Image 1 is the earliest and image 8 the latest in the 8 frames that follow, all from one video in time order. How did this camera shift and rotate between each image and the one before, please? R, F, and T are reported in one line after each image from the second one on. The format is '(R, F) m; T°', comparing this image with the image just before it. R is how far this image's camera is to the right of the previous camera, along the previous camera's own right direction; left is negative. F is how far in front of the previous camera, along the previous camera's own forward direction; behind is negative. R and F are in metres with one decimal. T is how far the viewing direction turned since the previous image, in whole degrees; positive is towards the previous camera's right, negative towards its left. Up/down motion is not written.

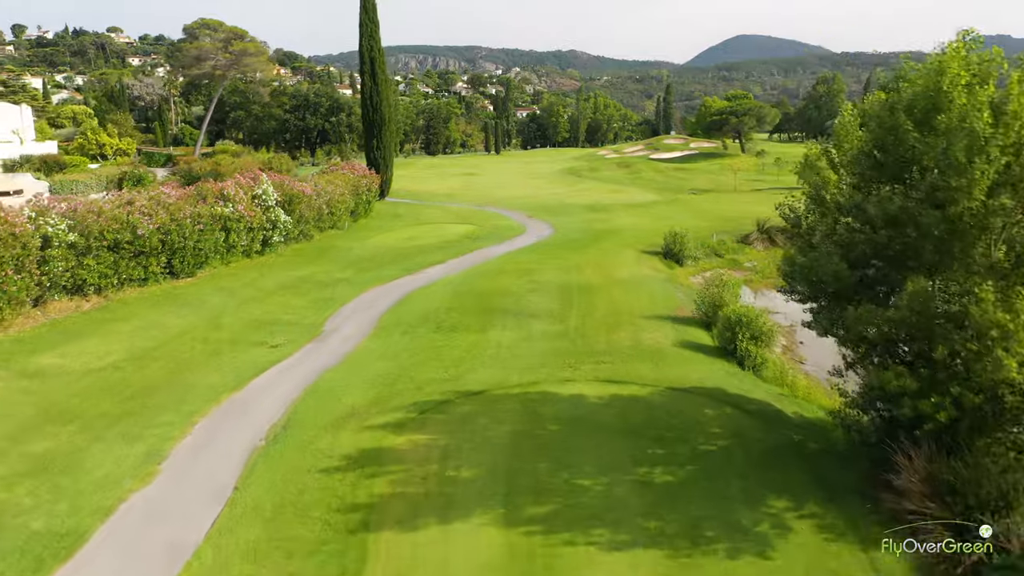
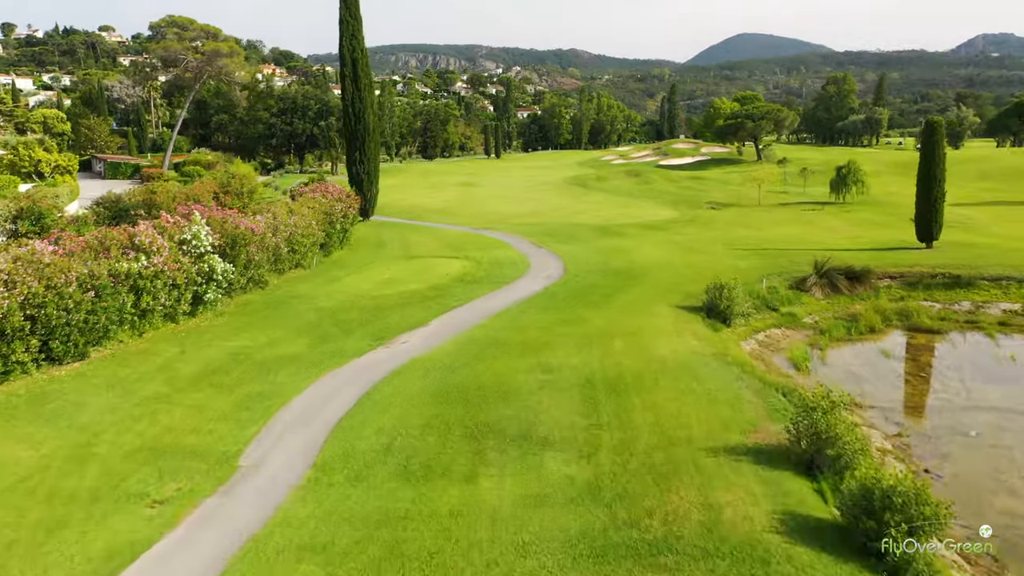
(0.0, +5.4) m; 0°
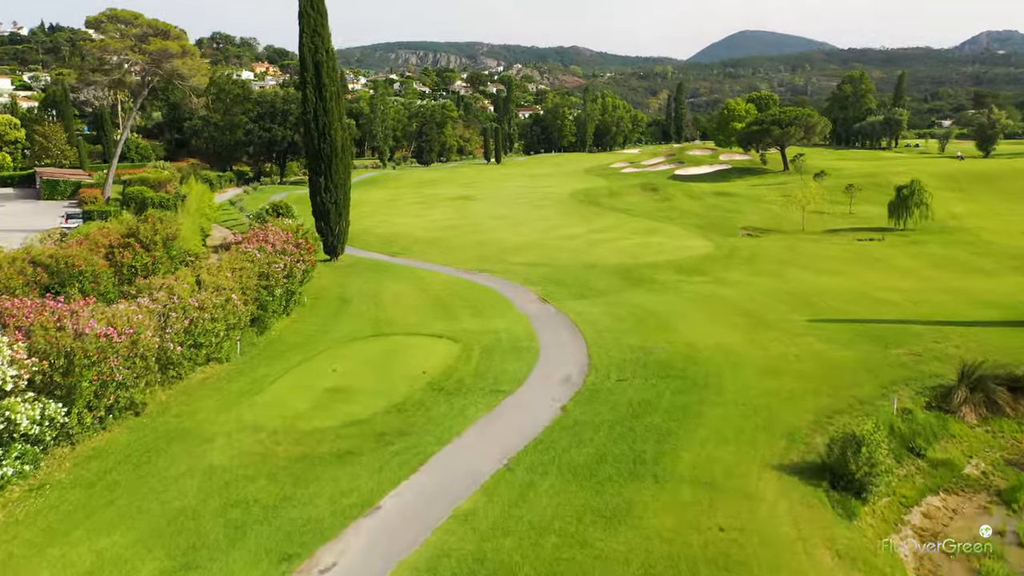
(0.0, +7.7) m; 0°
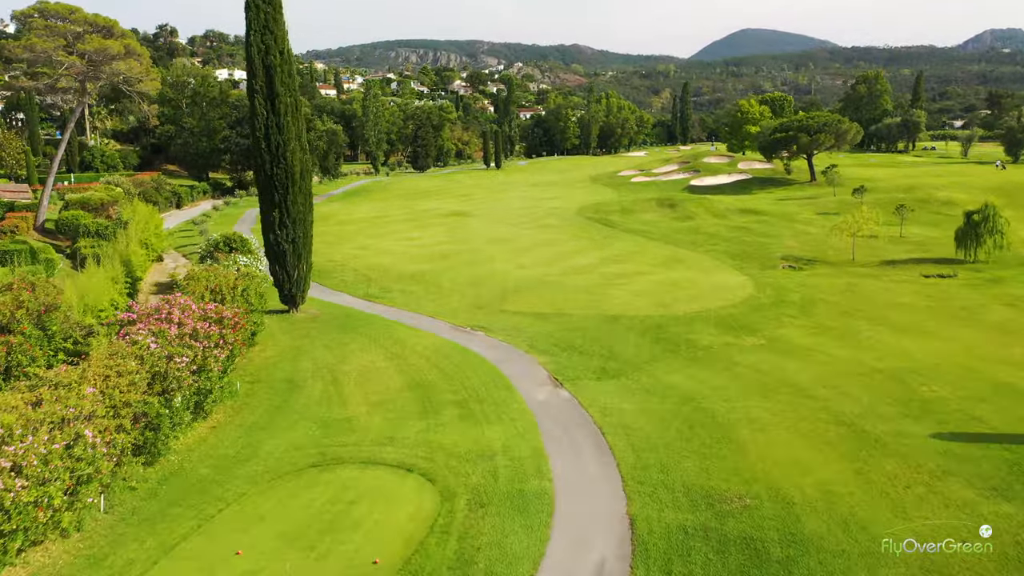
(0.0, +6.5) m; 0°
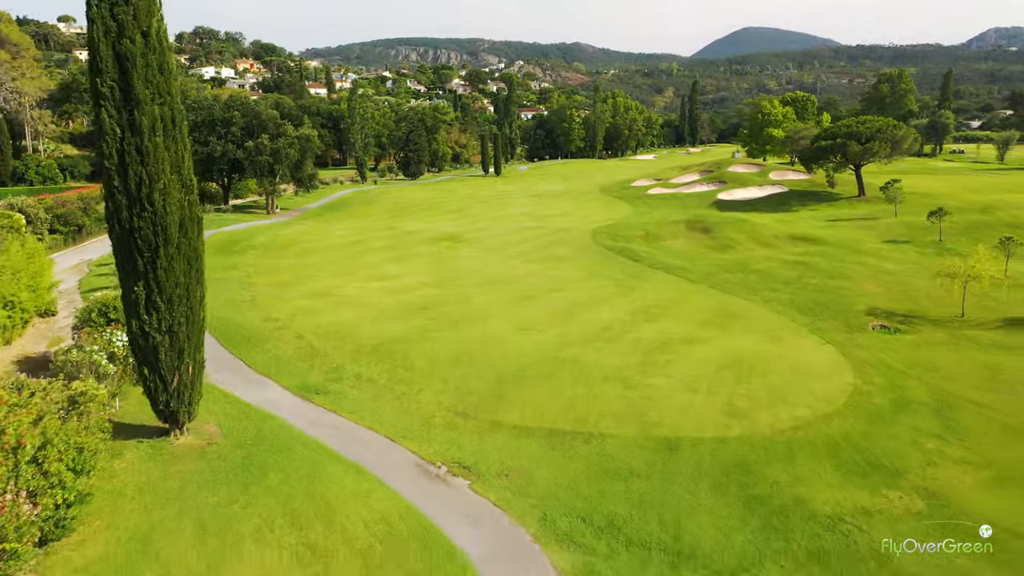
(0.0, +9.5) m; 0°
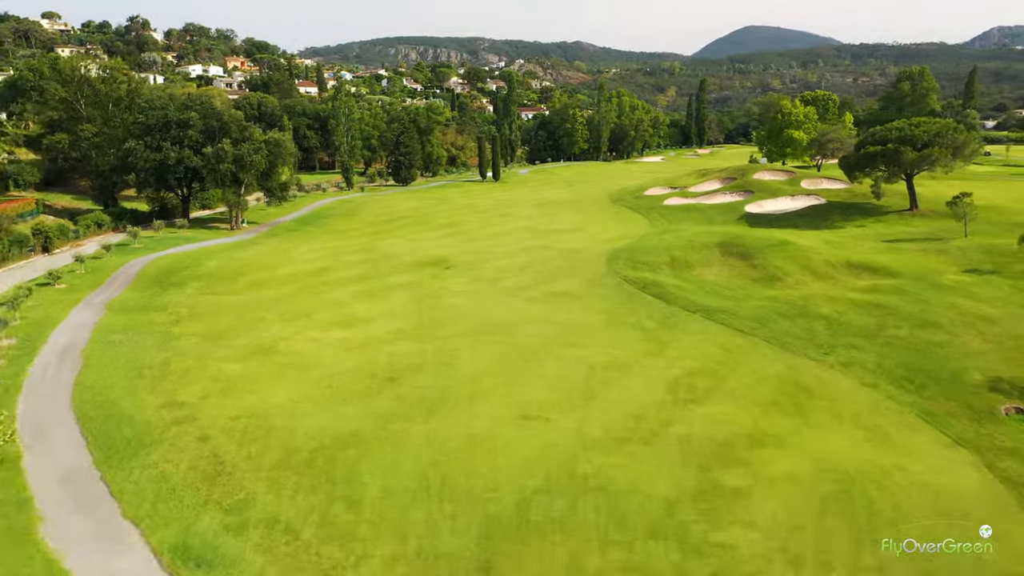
(+0.1, +7.9) m; 0°
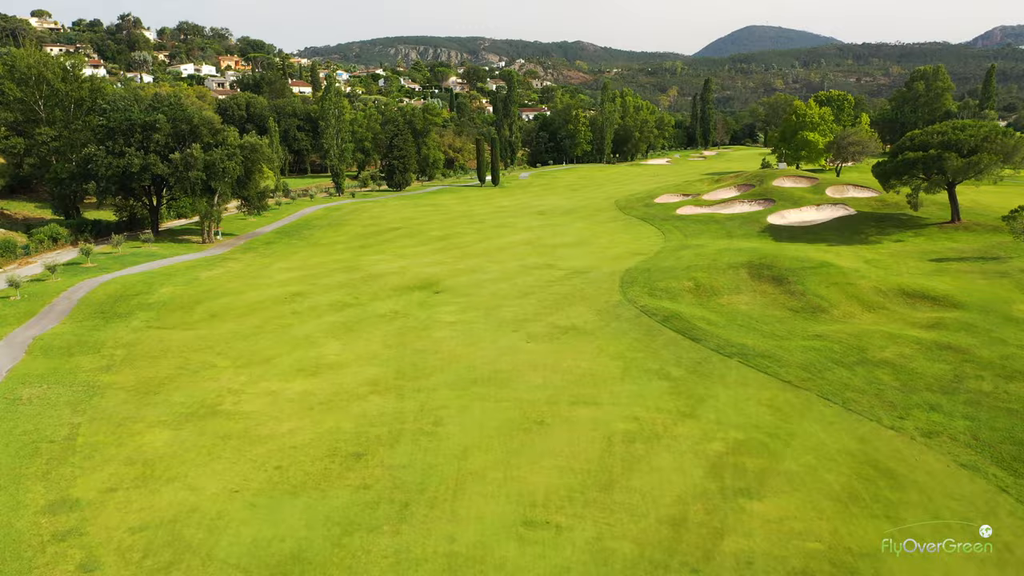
(0.0, +5.0) m; 0°
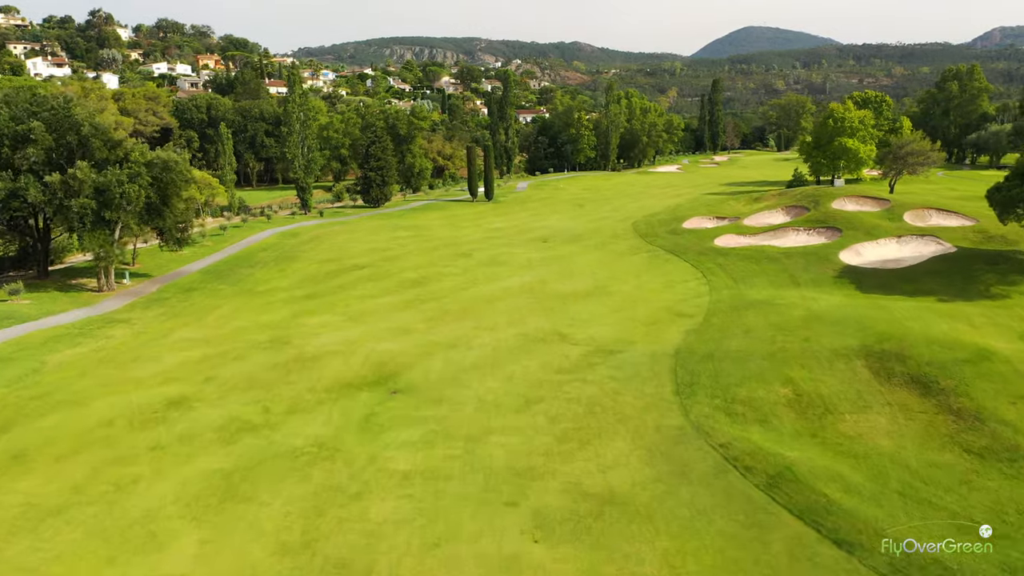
(0.0, +12.2) m; 0°
